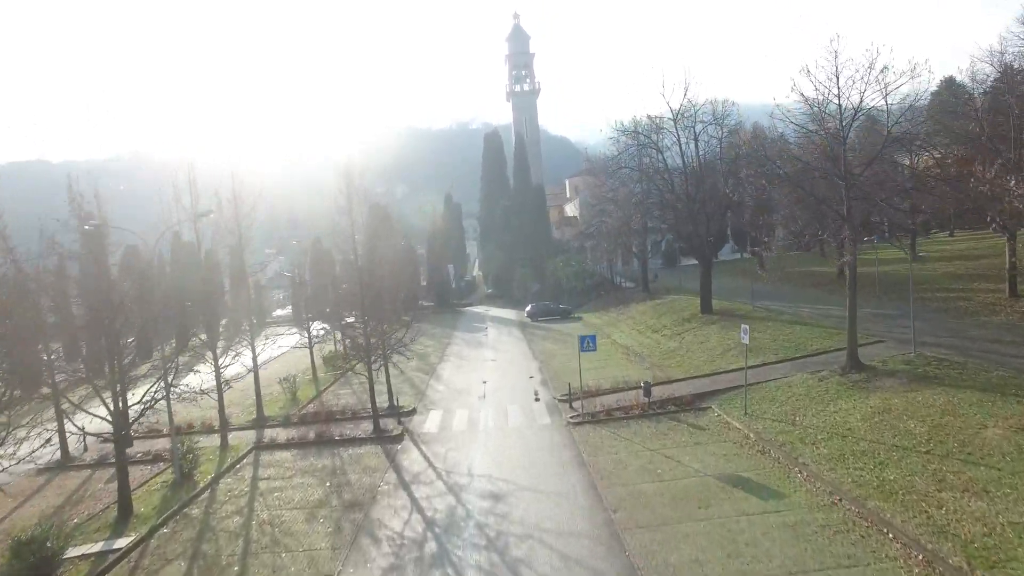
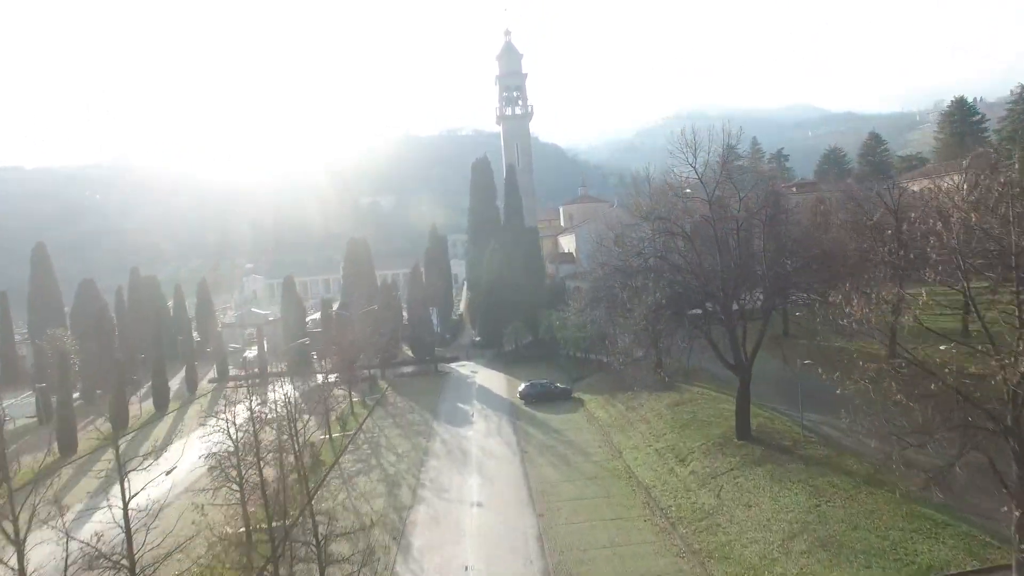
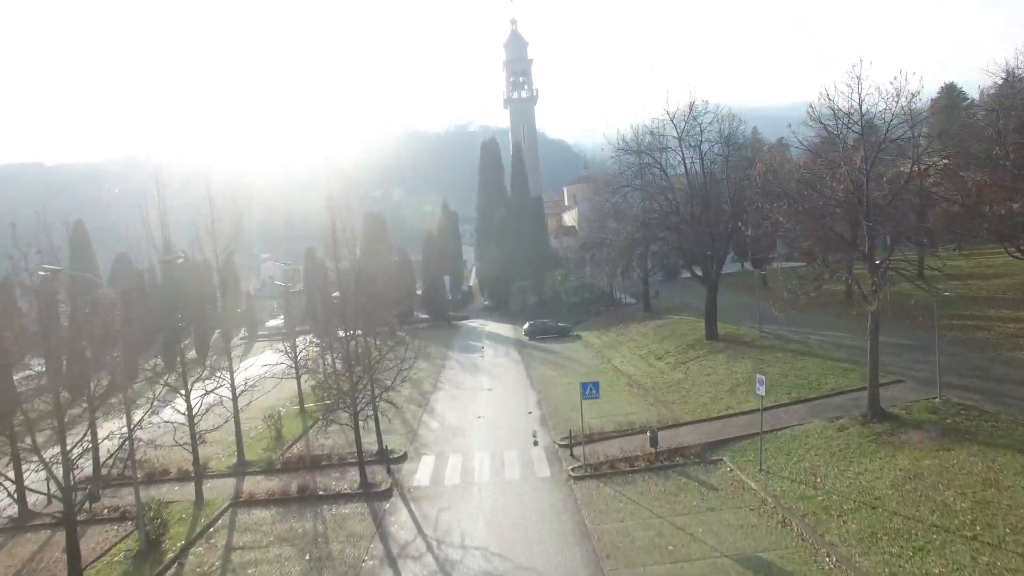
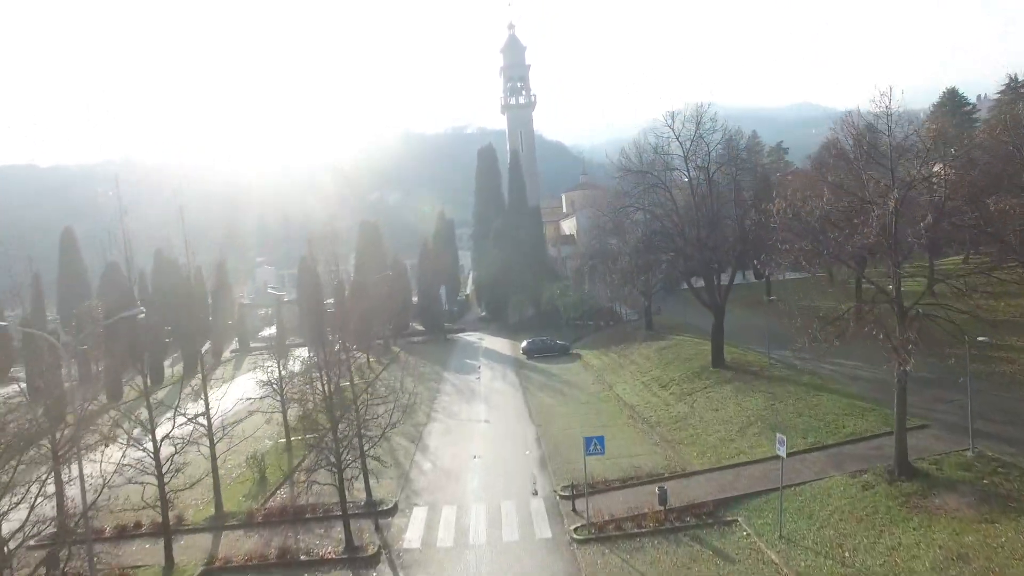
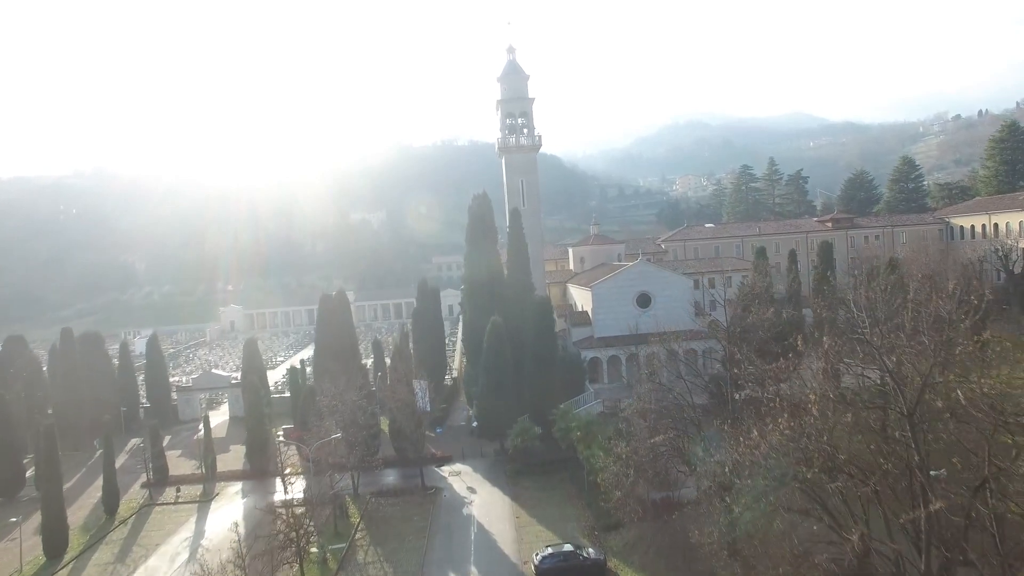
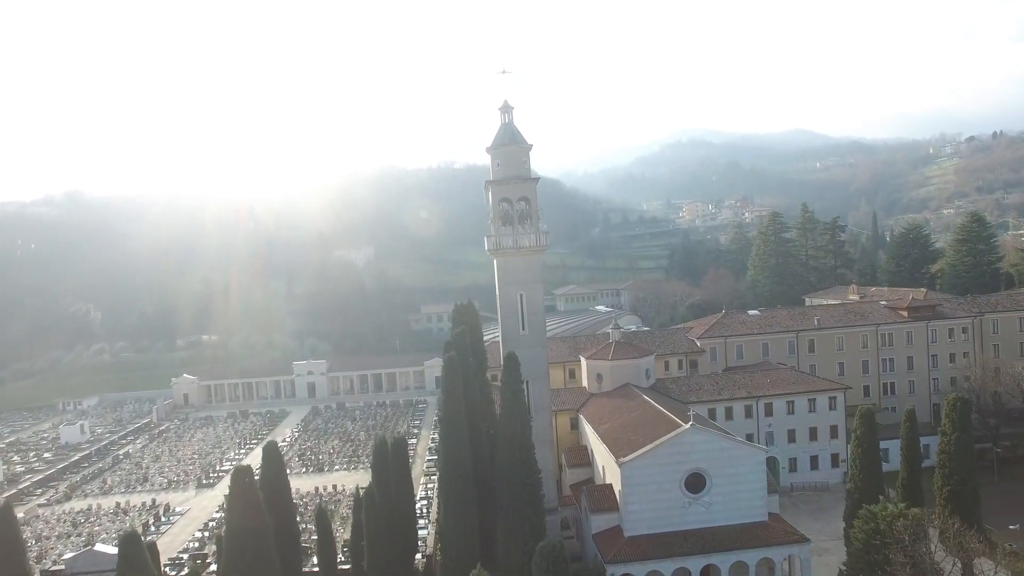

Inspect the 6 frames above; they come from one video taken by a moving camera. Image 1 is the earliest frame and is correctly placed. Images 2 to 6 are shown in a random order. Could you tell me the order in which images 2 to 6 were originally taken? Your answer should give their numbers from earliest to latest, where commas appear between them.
3, 4, 2, 5, 6
